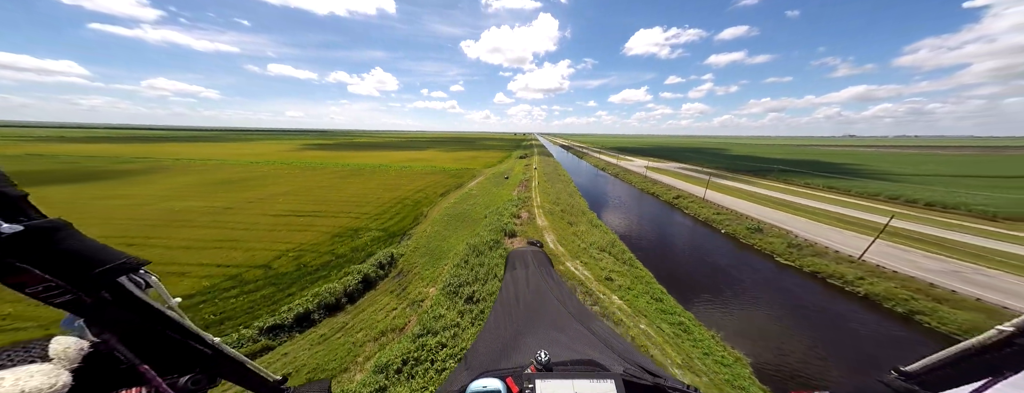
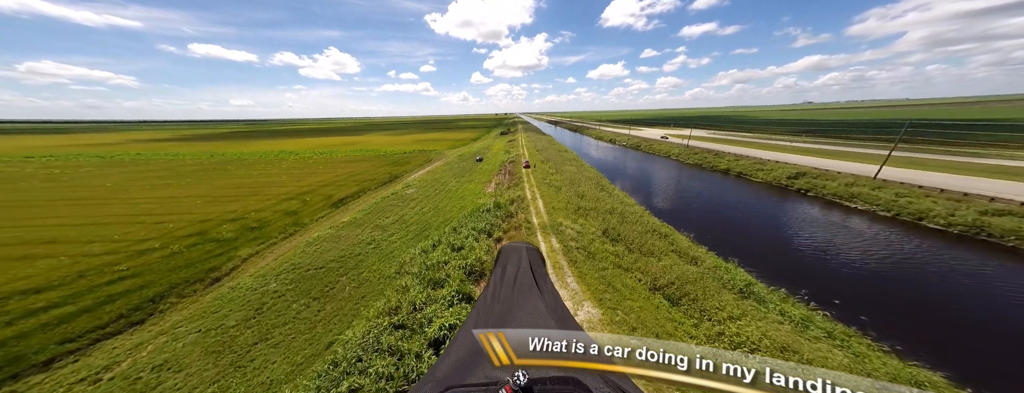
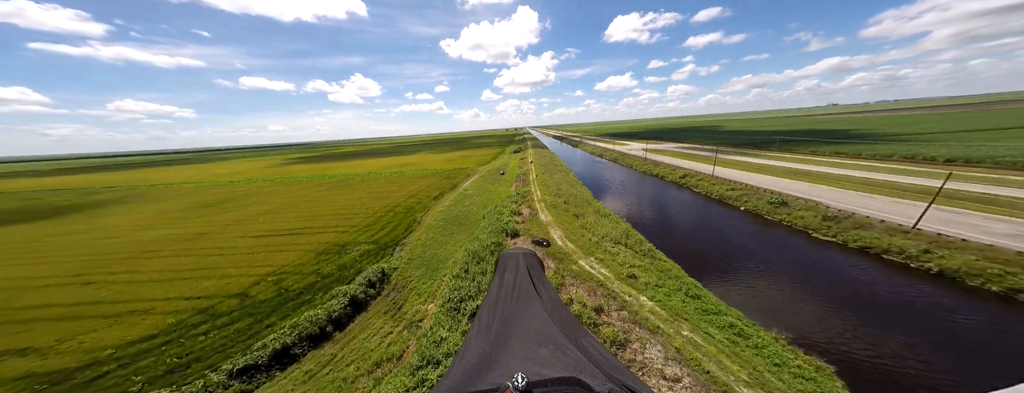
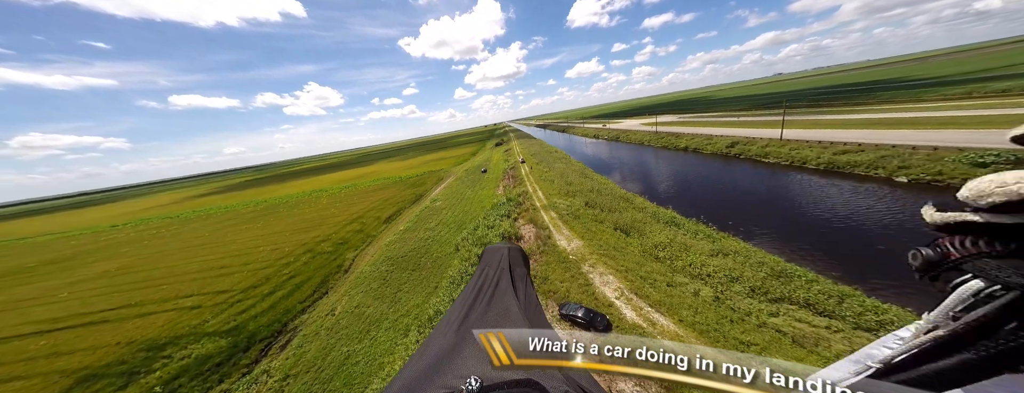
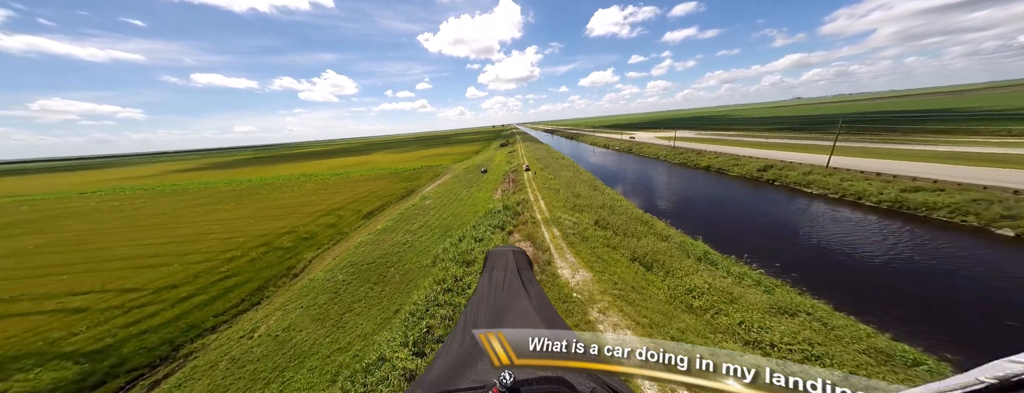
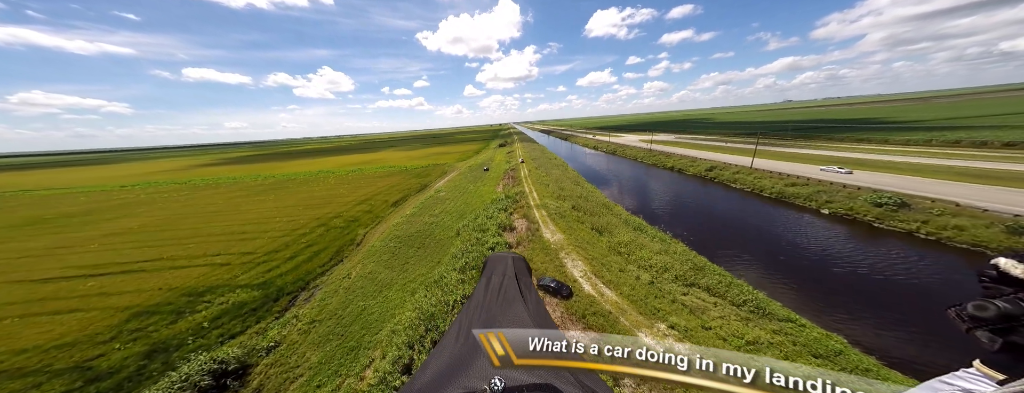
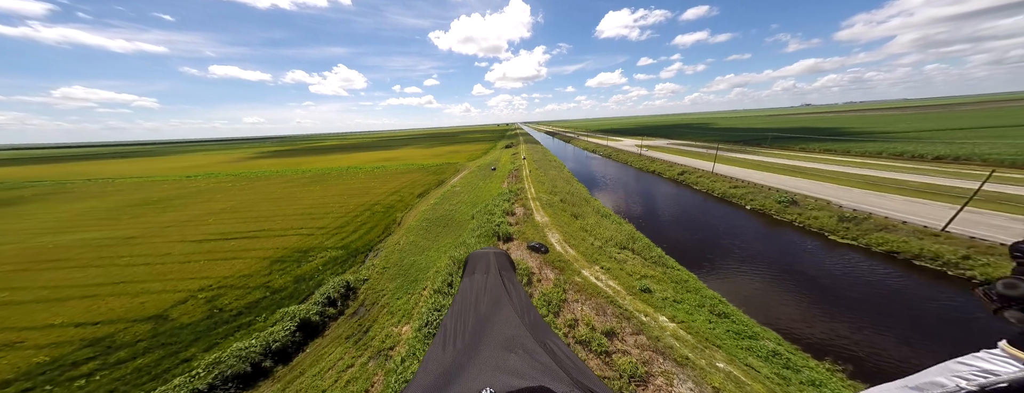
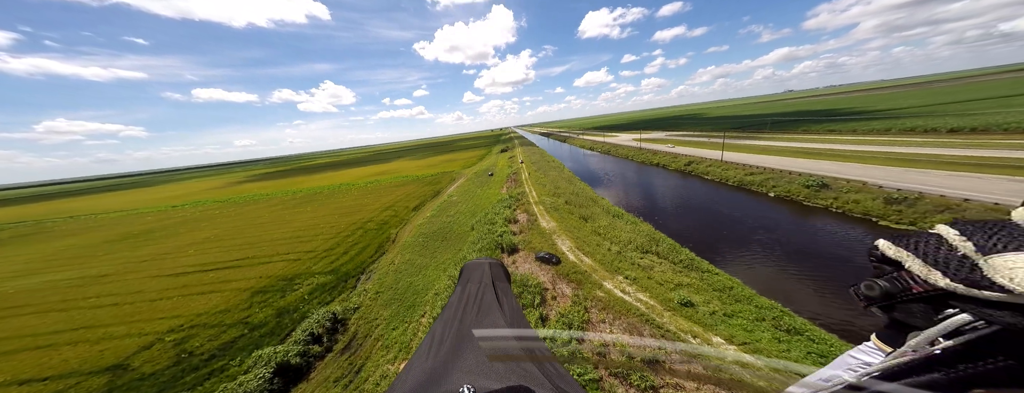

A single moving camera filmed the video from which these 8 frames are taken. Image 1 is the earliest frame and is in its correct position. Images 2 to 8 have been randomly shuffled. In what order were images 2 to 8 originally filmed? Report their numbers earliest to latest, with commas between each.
3, 7, 8, 6, 4, 5, 2
